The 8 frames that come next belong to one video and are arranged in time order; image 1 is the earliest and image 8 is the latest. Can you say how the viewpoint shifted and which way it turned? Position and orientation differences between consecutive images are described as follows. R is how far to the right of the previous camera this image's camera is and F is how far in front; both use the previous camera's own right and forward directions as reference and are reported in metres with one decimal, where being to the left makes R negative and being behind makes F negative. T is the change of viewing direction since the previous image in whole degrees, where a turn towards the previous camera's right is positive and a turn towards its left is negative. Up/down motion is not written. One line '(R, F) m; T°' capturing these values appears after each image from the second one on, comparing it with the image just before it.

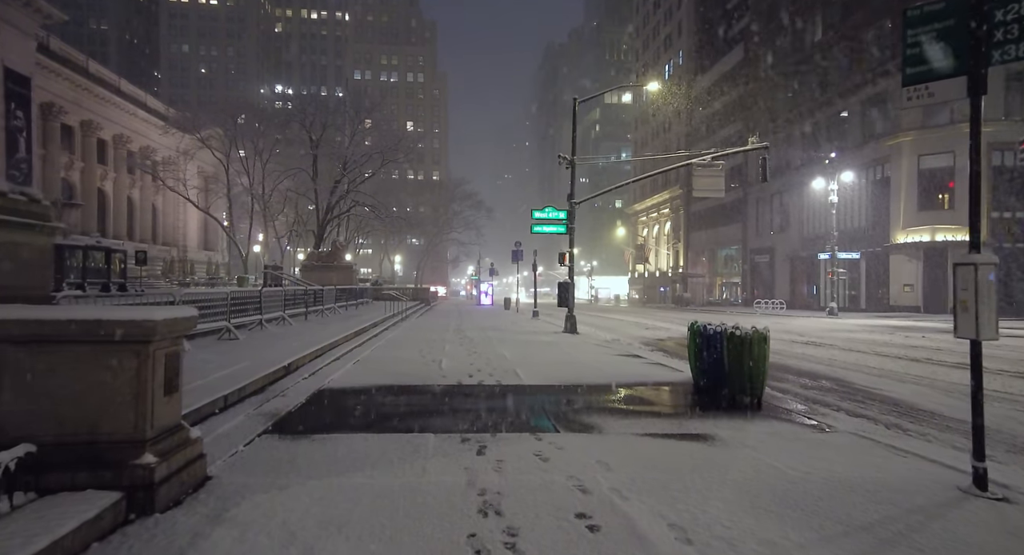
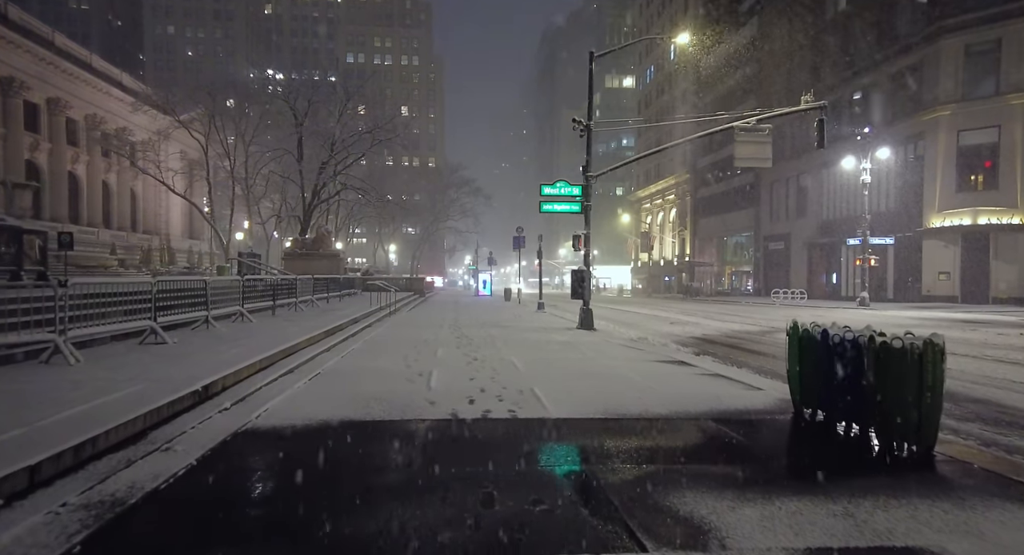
(-0.3, +3.7) m; 0°
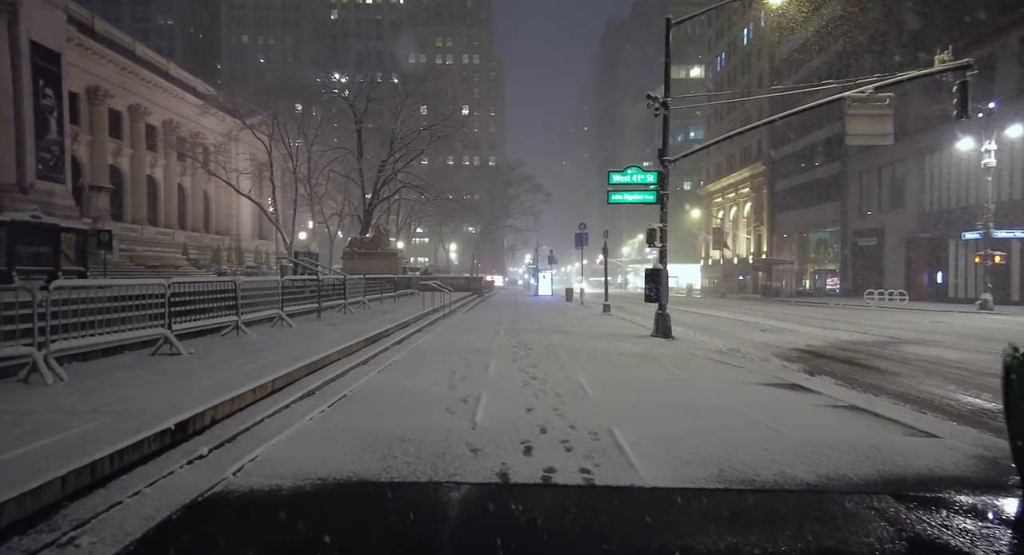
(-0.1, +2.2) m; -6°
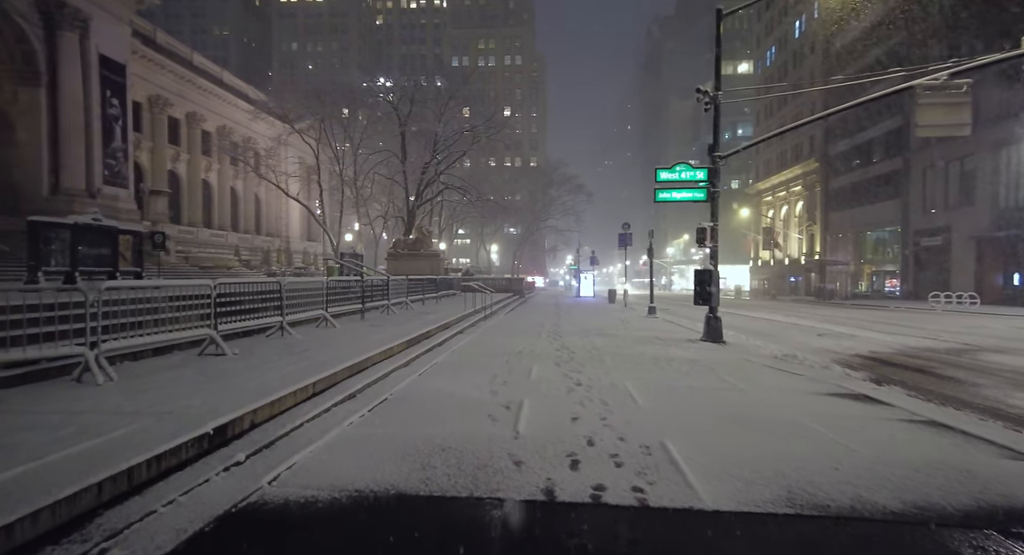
(0.0, +0.3) m; -4°
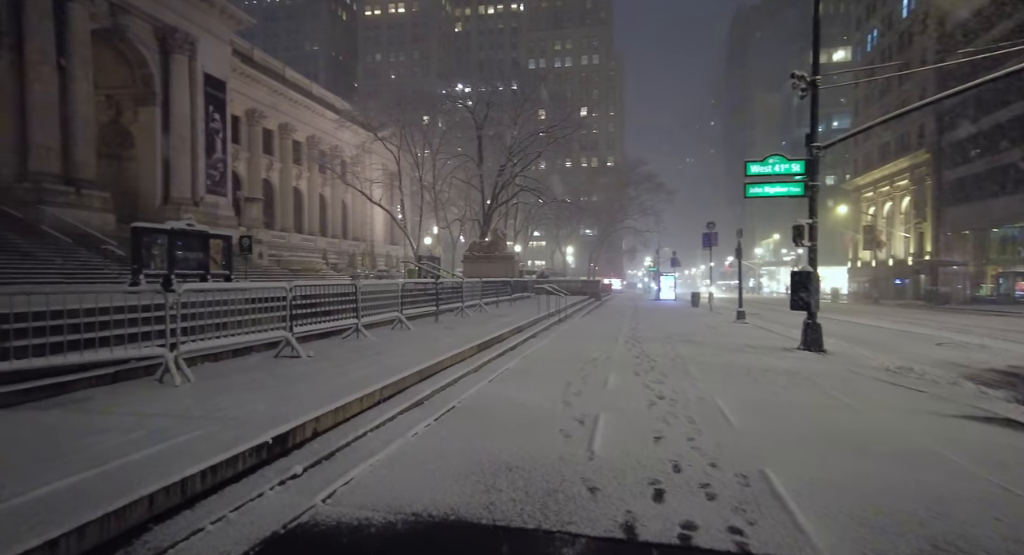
(0.0, +0.6) m; -7°
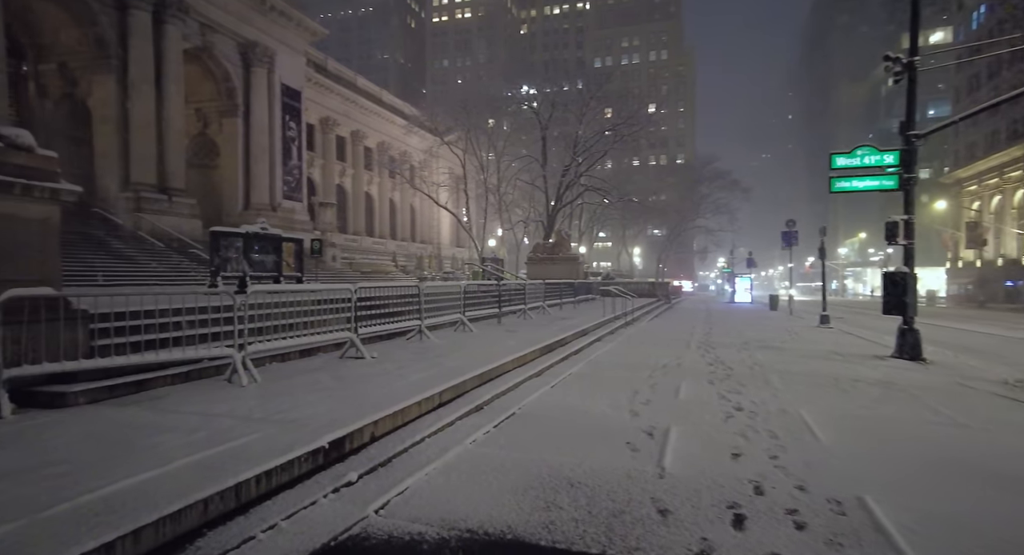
(0.0, +0.3) m; -6°
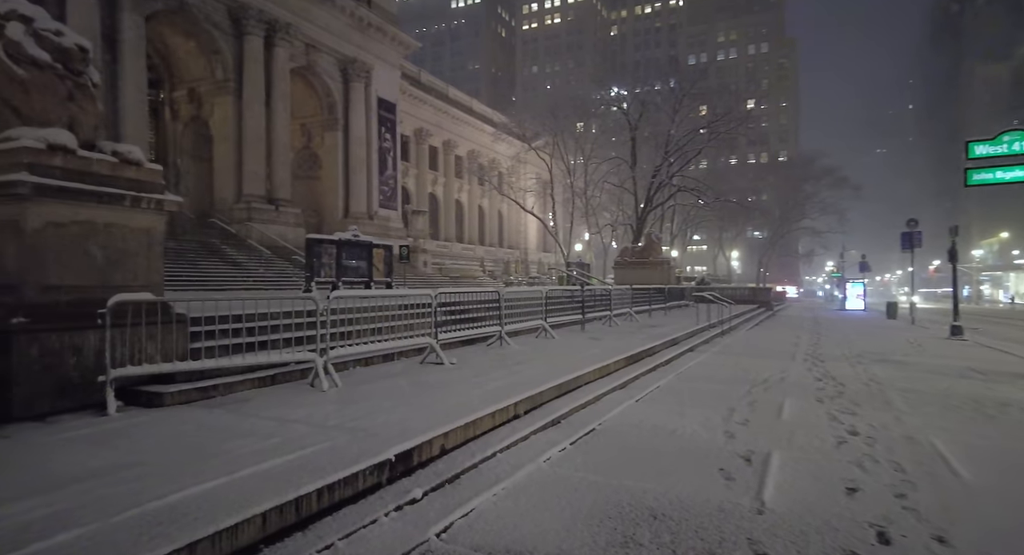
(+0.1, +0.5) m; -8°
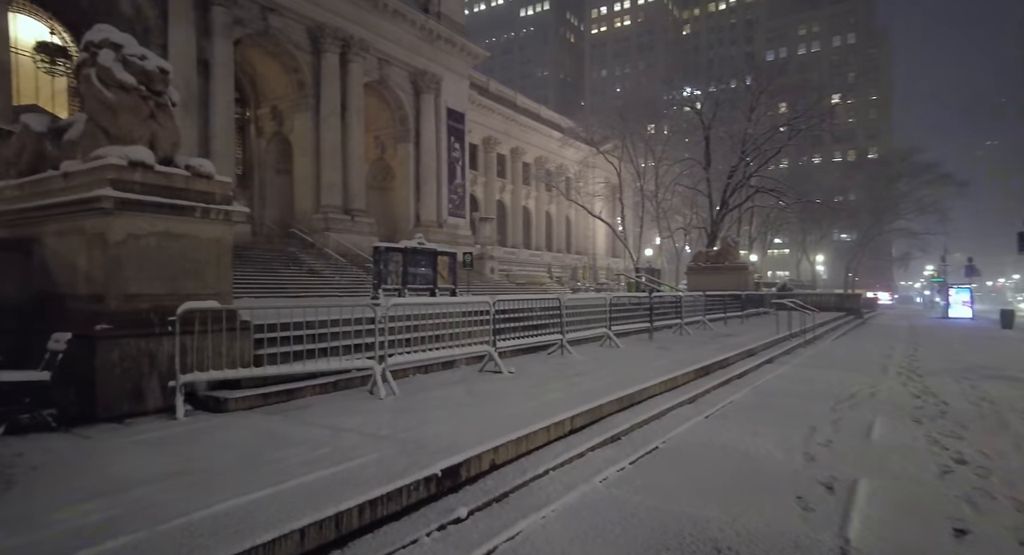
(+0.2, +0.4) m; -7°
